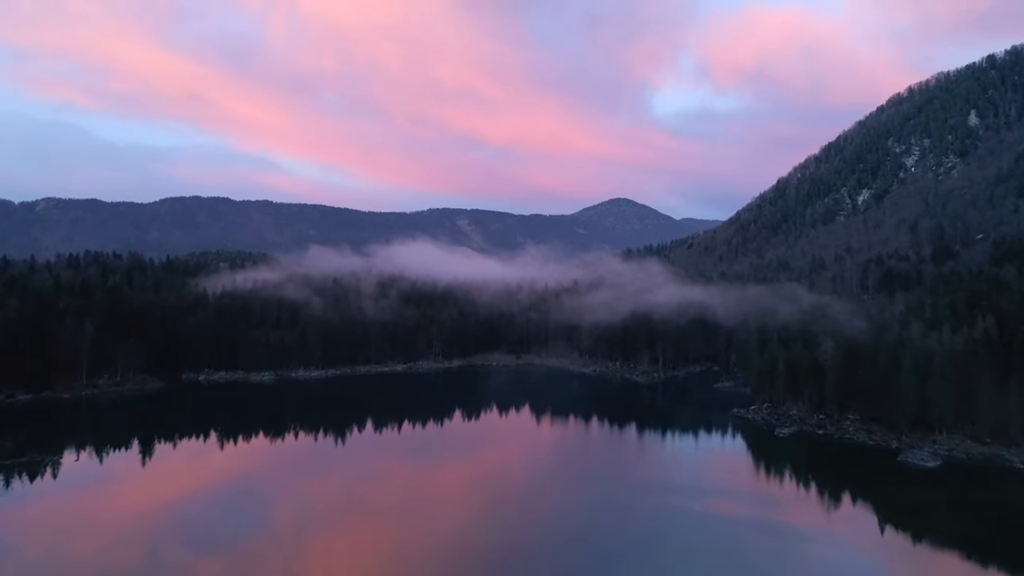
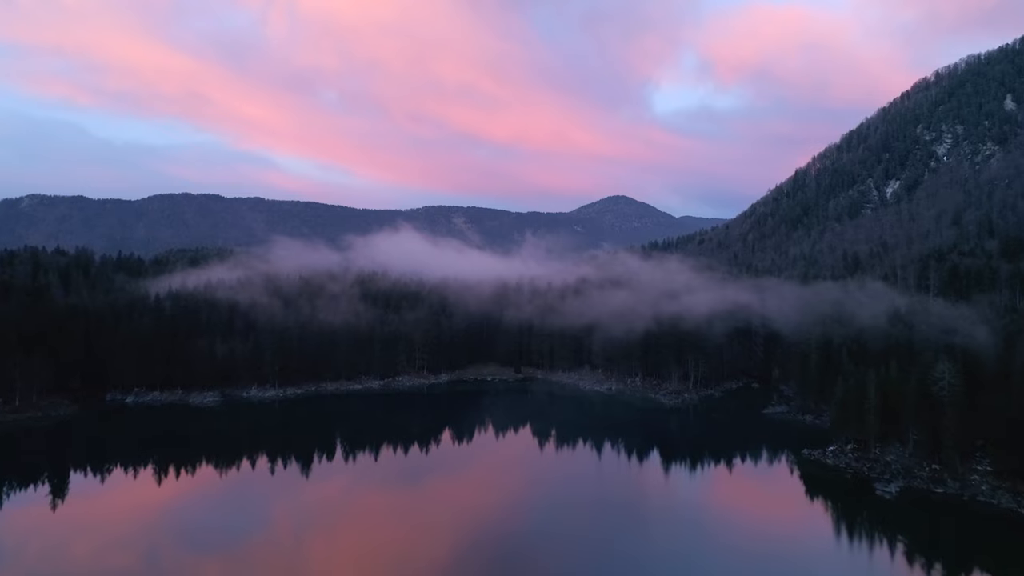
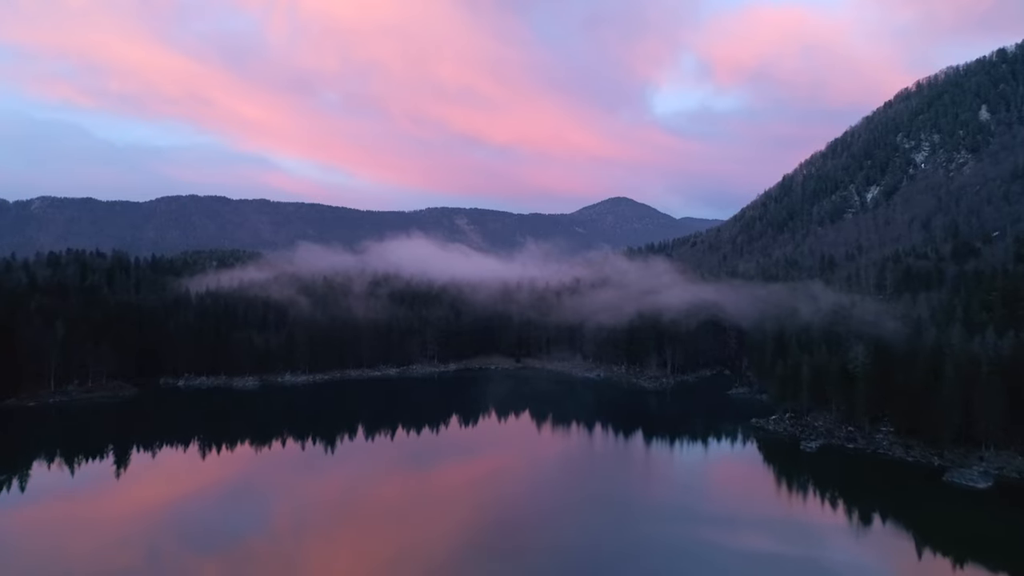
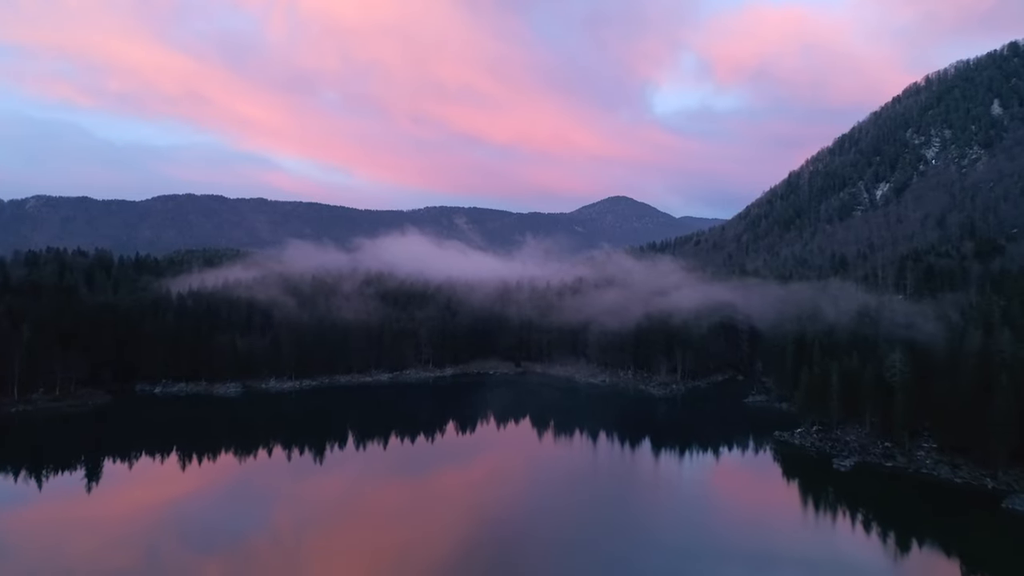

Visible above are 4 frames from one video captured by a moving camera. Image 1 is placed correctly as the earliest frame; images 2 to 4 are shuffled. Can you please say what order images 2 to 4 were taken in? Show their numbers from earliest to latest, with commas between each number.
3, 4, 2
